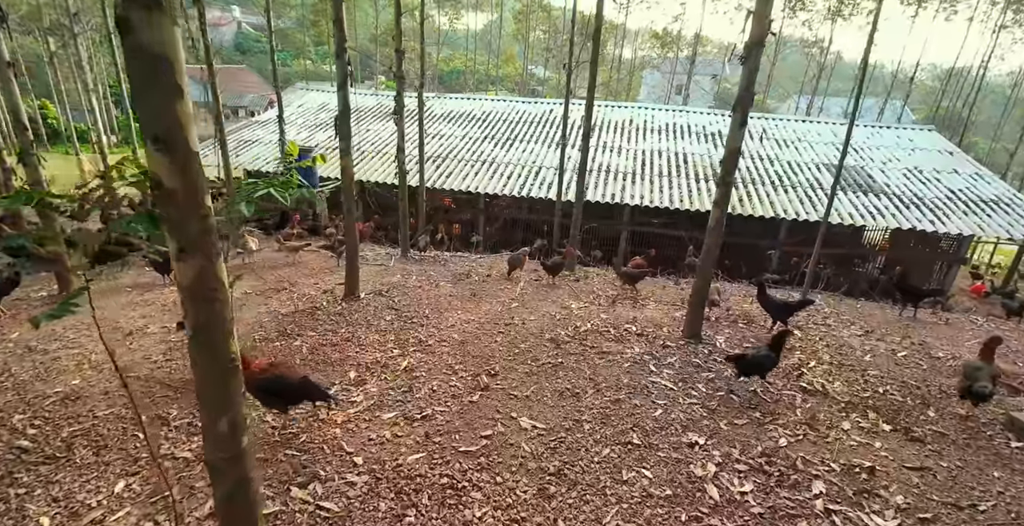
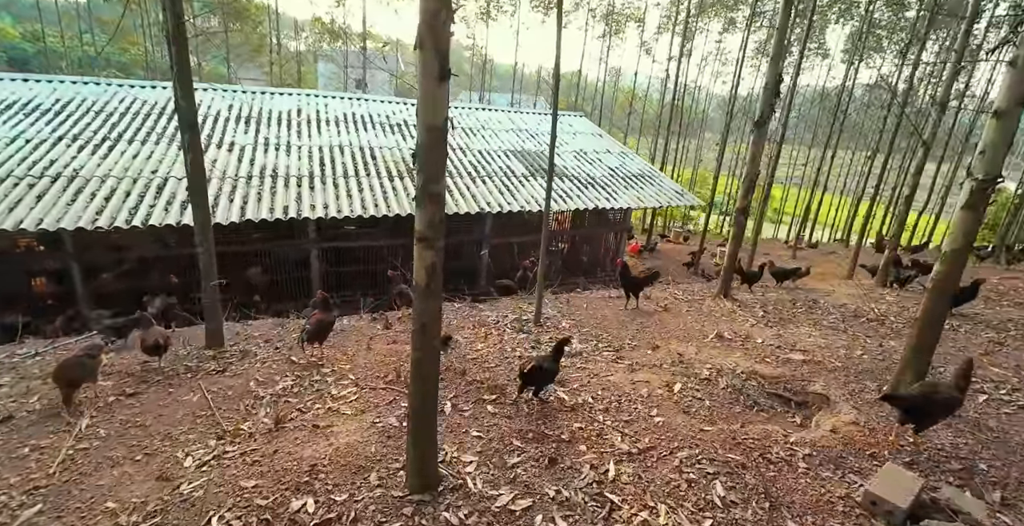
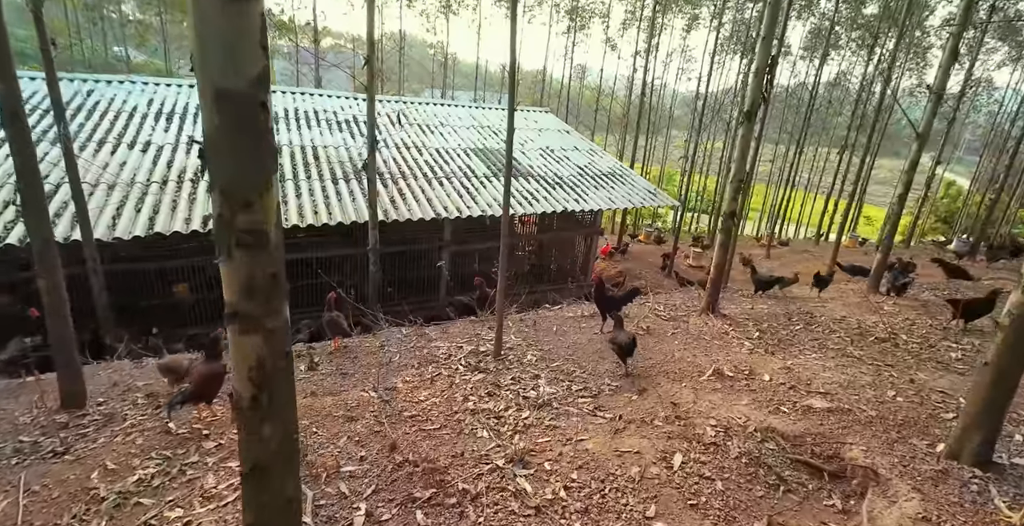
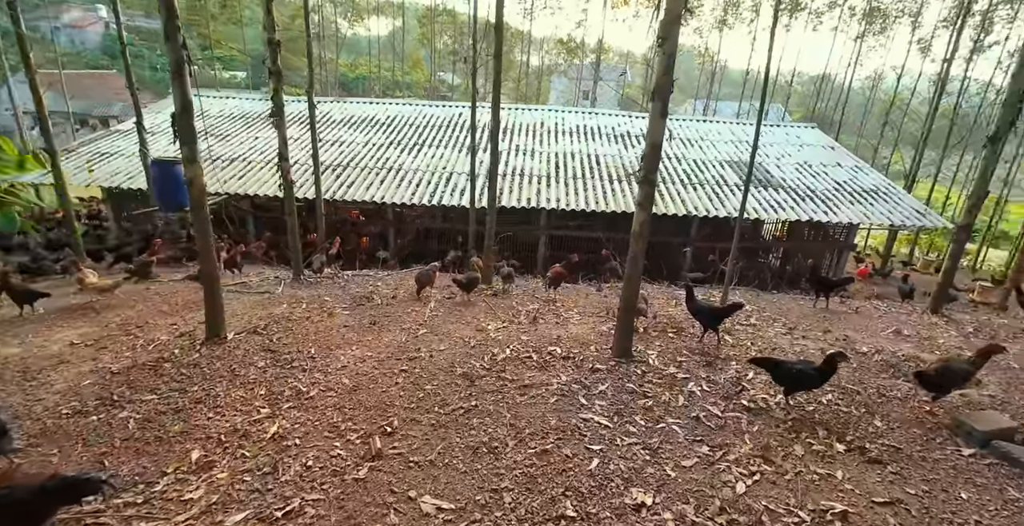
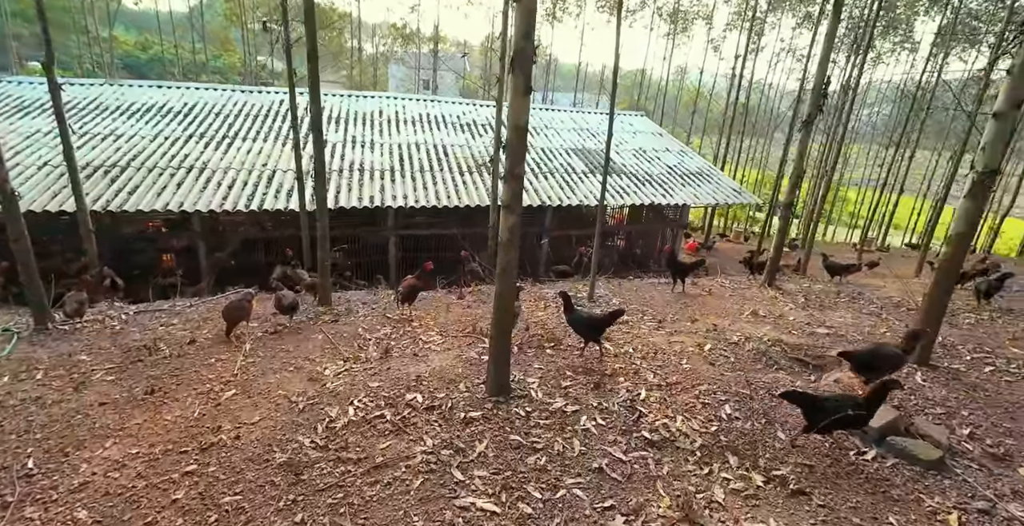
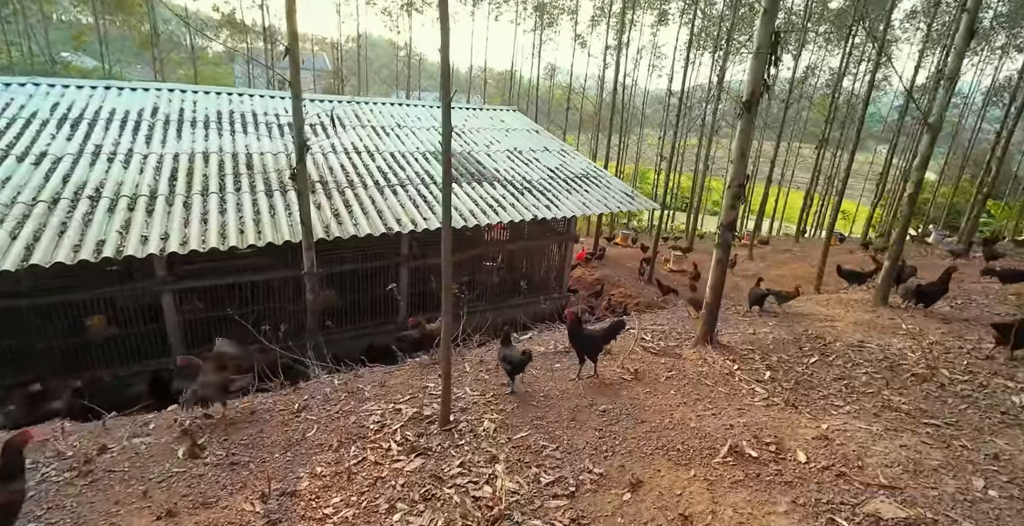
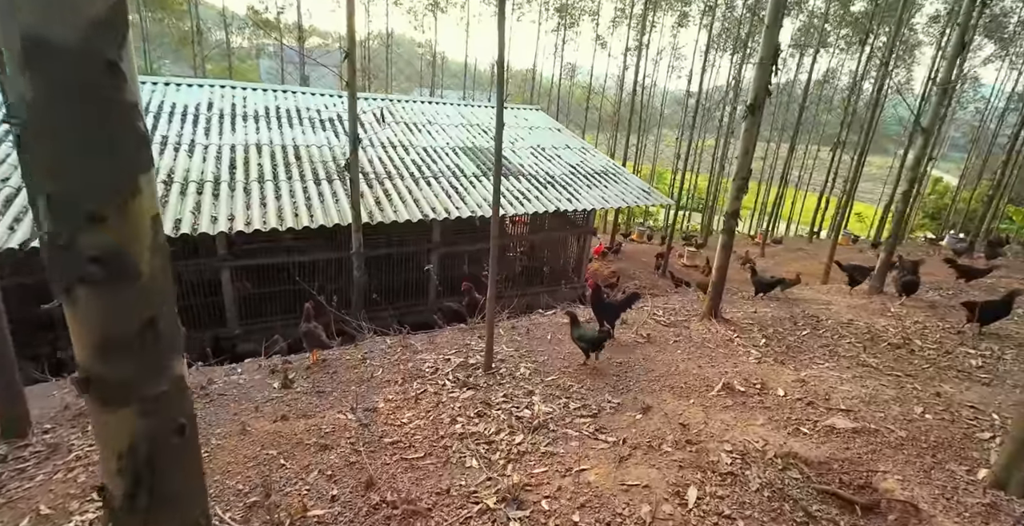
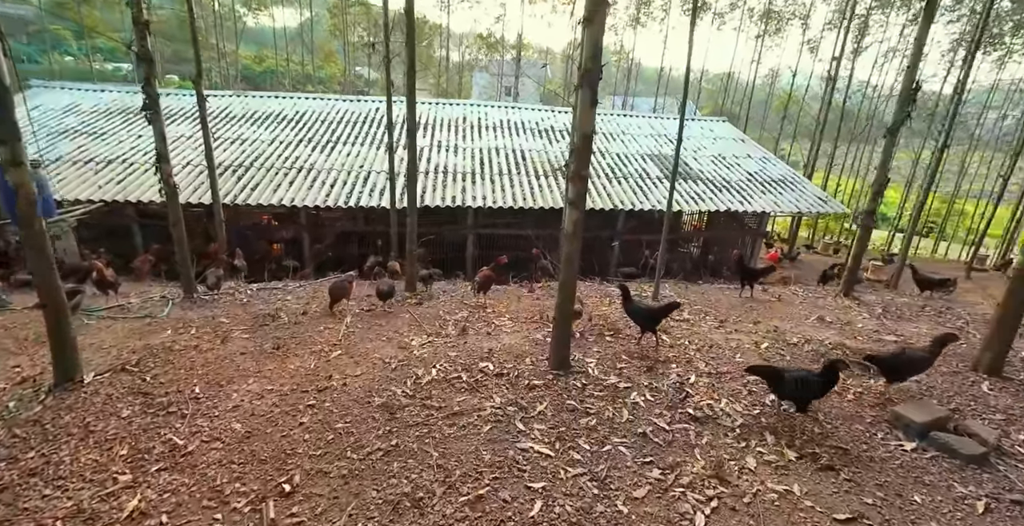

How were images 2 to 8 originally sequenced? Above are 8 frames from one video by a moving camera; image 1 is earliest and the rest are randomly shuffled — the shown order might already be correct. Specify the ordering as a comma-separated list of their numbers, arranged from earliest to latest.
4, 8, 5, 2, 3, 7, 6
